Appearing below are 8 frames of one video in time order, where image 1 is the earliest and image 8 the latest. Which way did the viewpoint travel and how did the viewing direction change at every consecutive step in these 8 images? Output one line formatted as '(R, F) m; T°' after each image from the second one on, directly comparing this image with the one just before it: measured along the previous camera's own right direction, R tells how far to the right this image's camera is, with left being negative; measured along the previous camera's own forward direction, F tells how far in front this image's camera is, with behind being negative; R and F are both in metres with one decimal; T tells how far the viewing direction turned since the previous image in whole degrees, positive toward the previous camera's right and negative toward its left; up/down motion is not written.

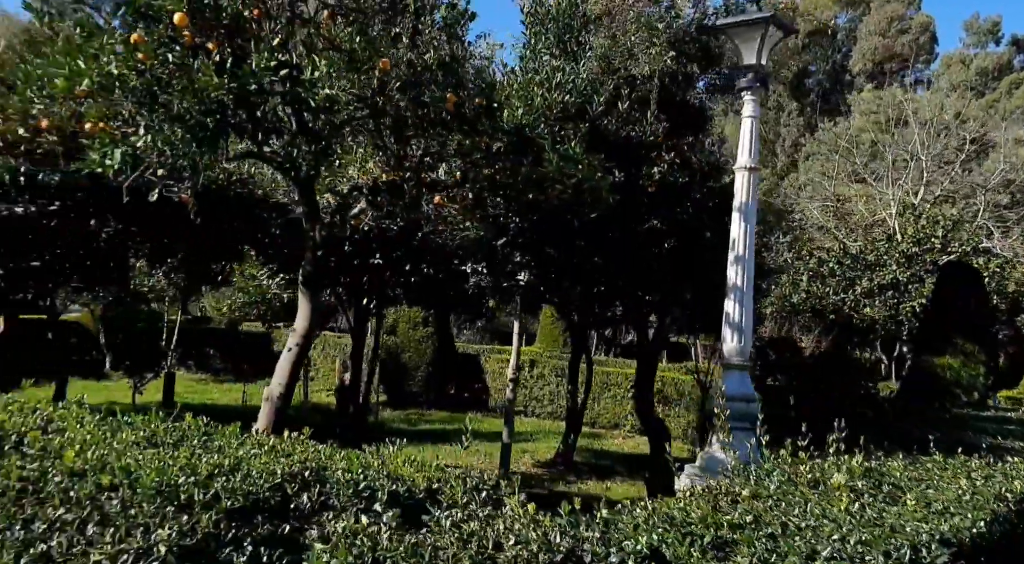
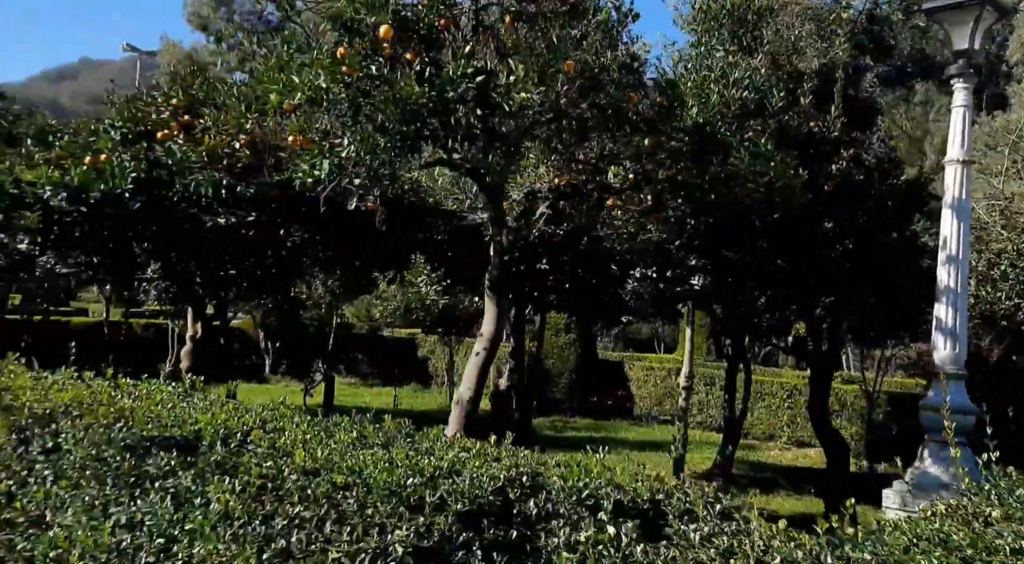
(-0.3, 0.0) m; -9°
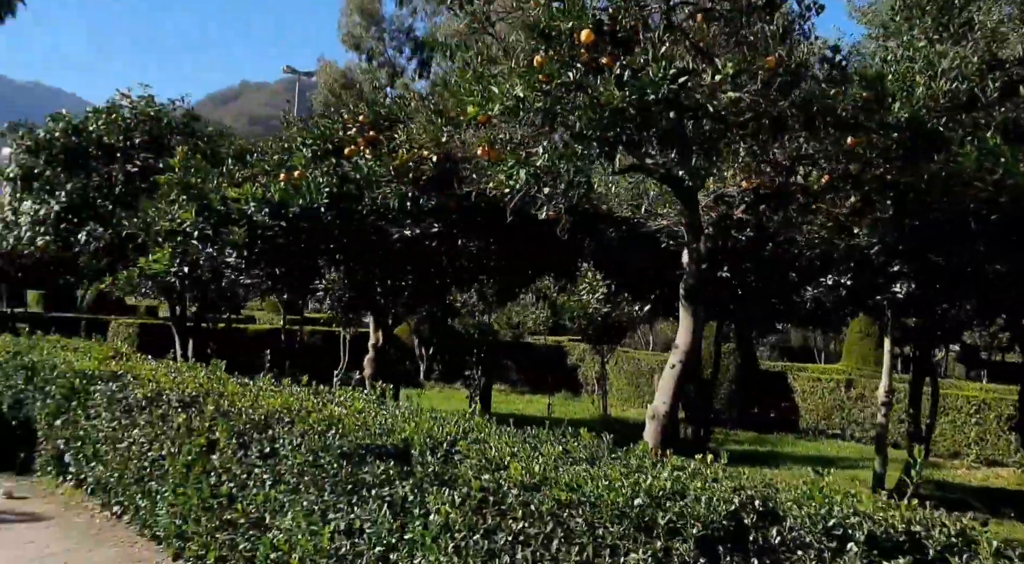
(-0.3, +0.1) m; -10°
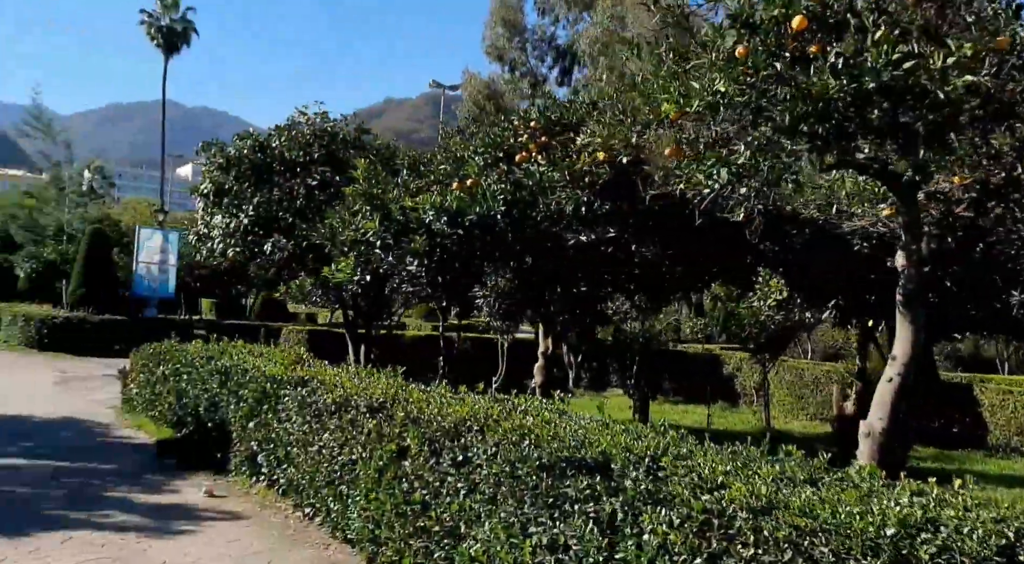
(-0.2, +0.1) m; -10°
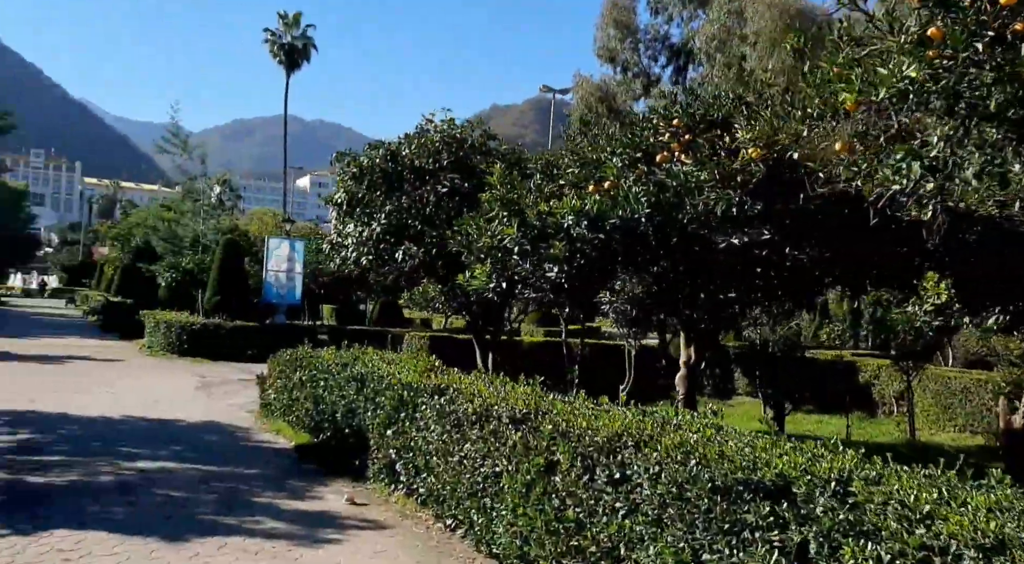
(-0.2, +0.2) m; -7°
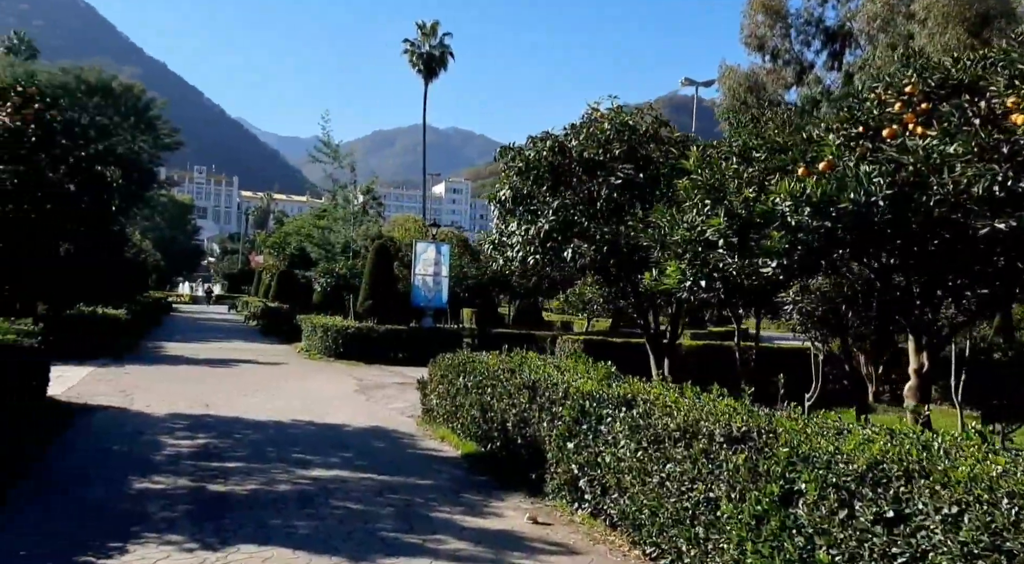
(-0.4, +0.6) m; -9°
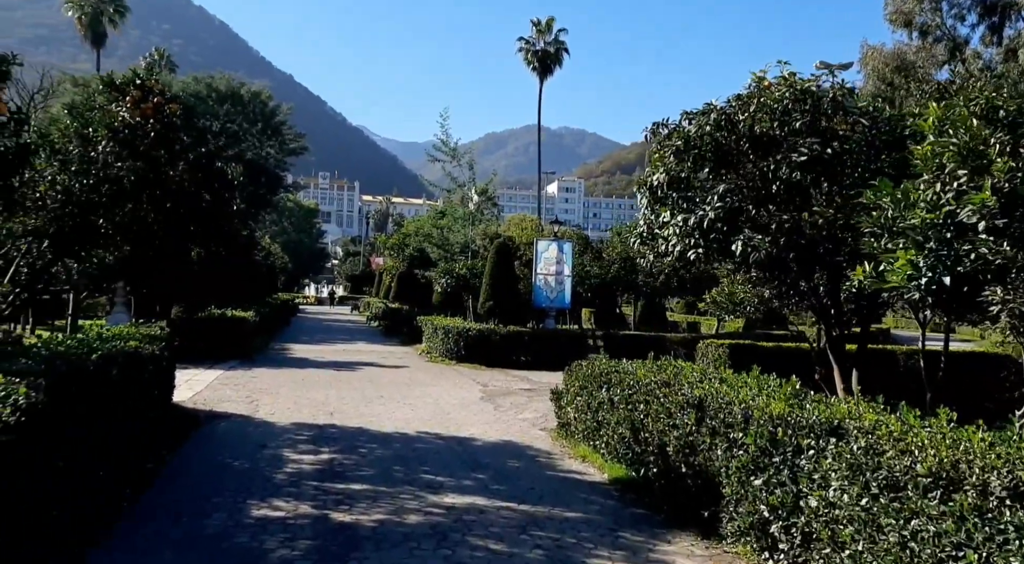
(-0.3, +1.0) m; -8°
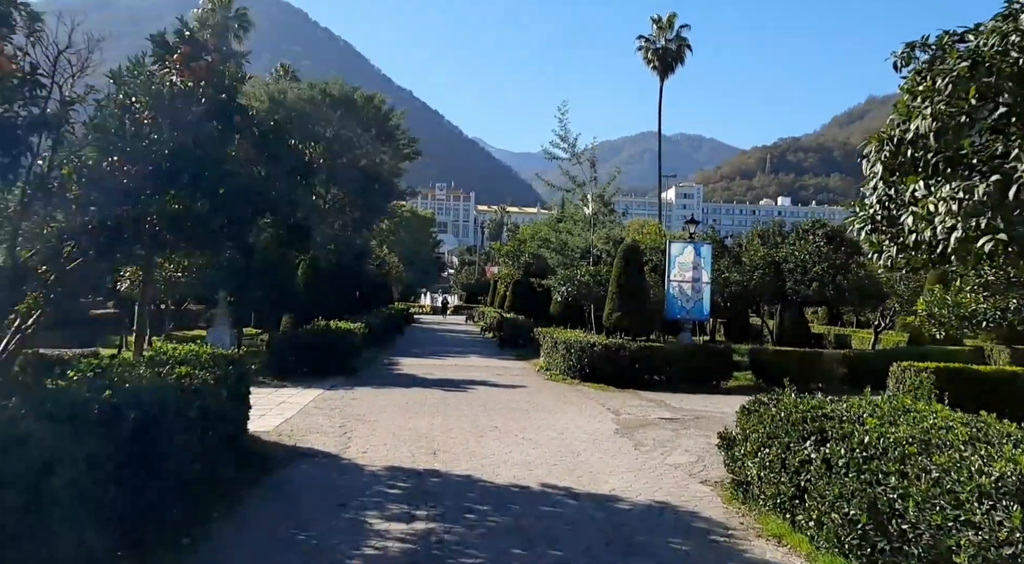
(-0.3, +2.3) m; -8°
